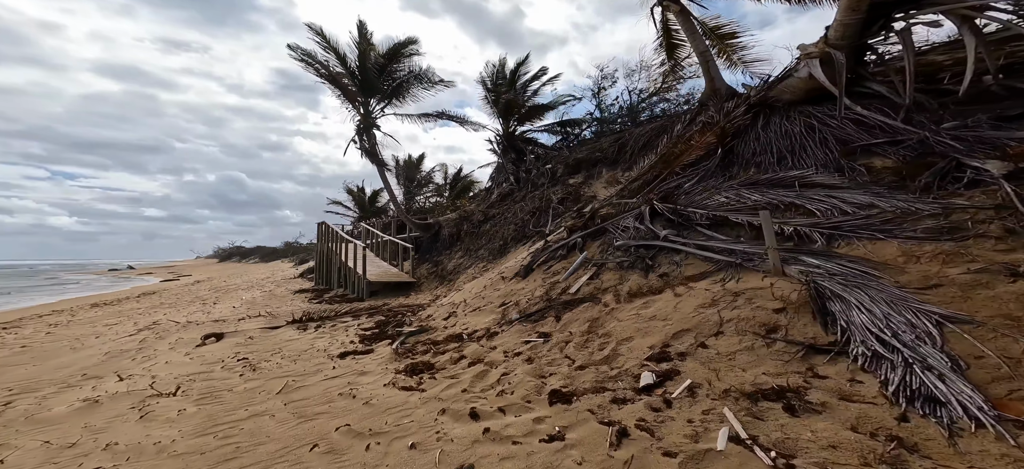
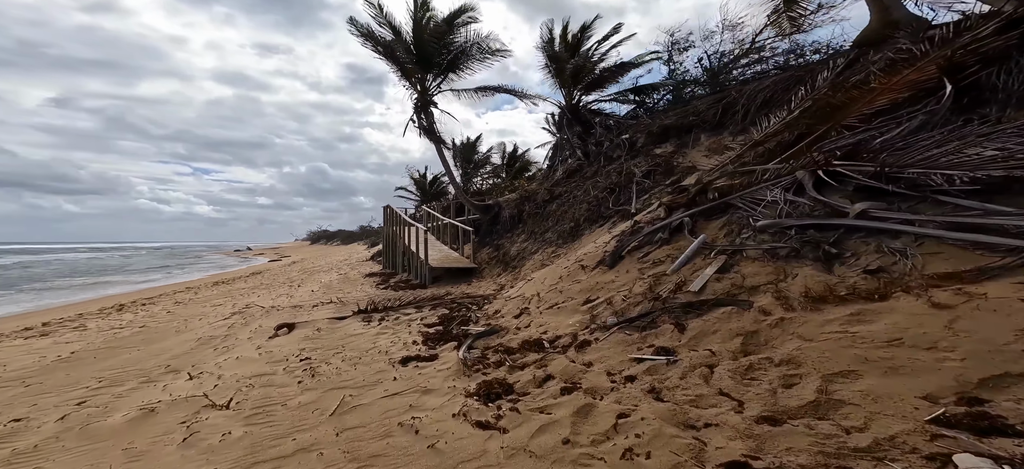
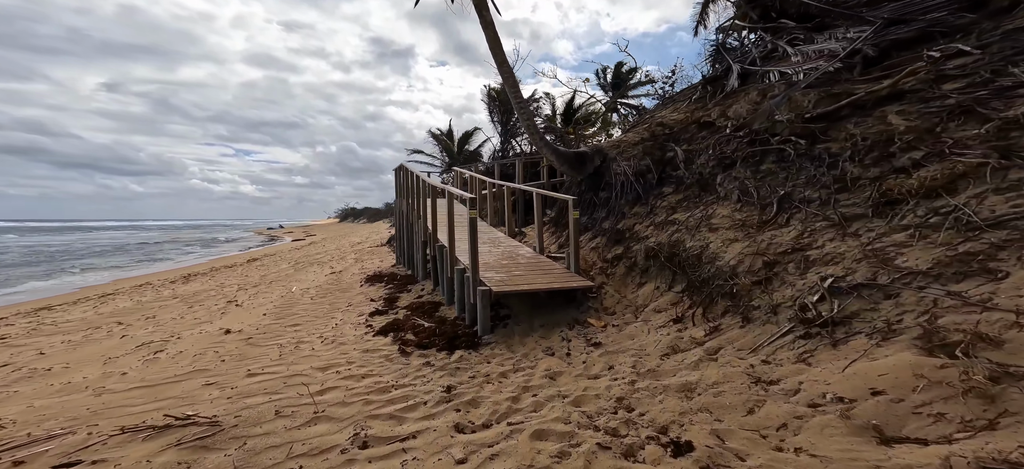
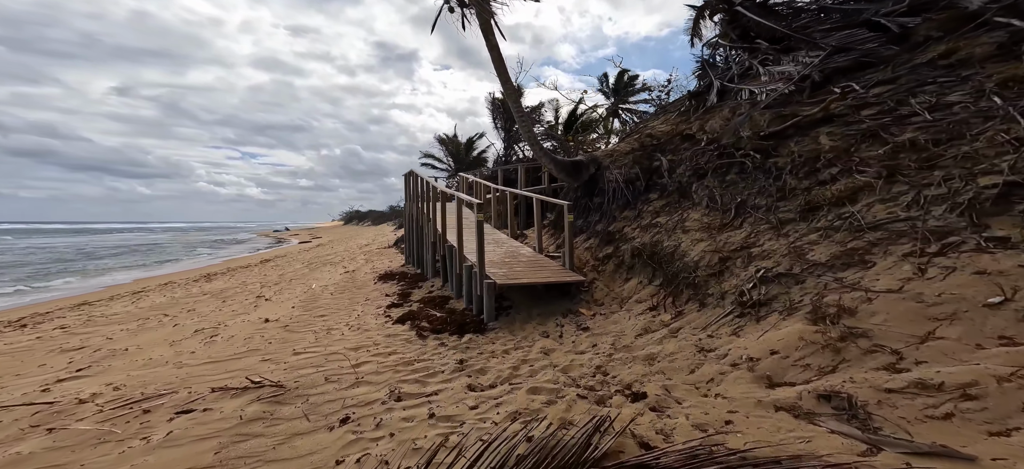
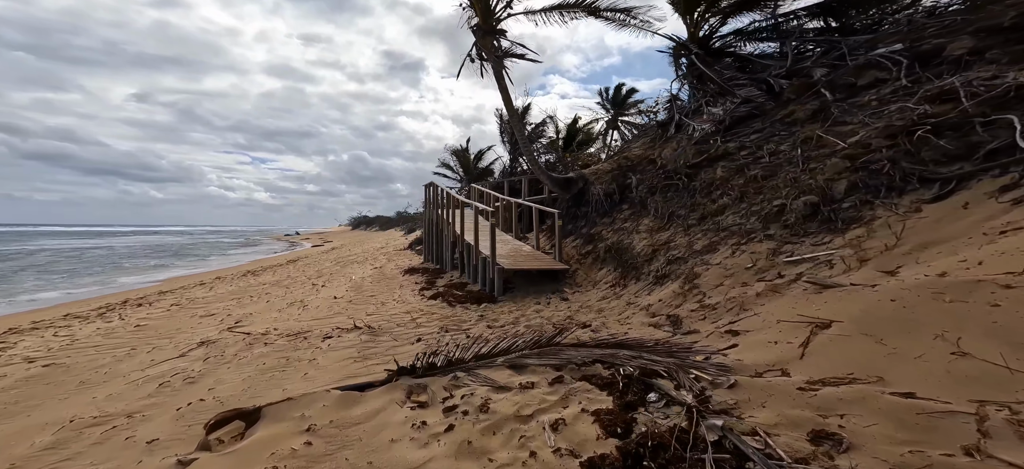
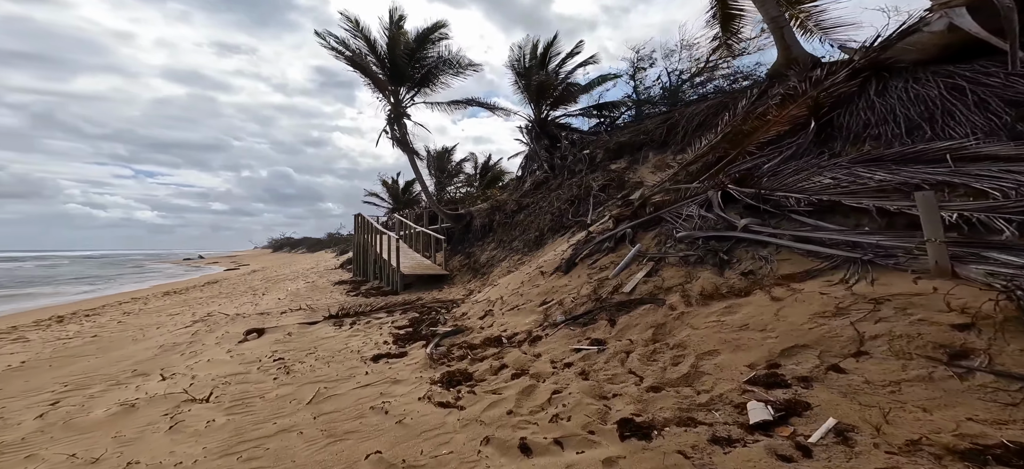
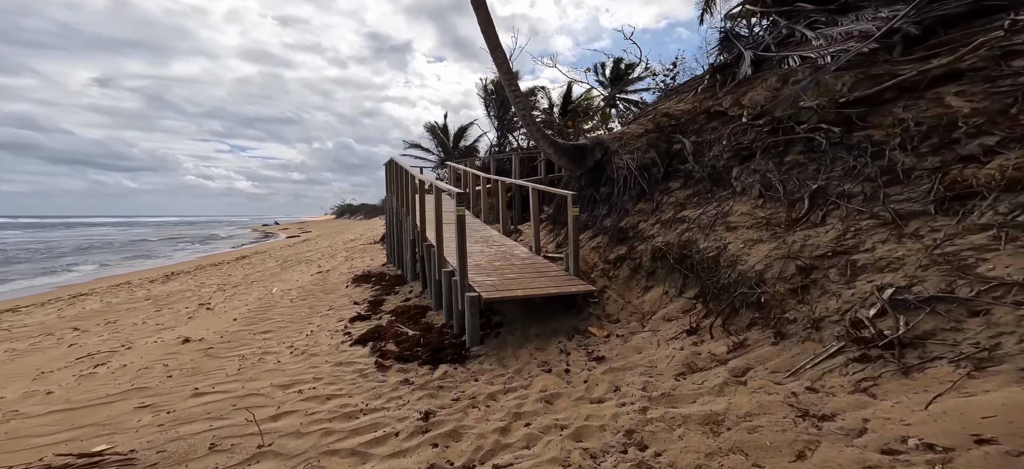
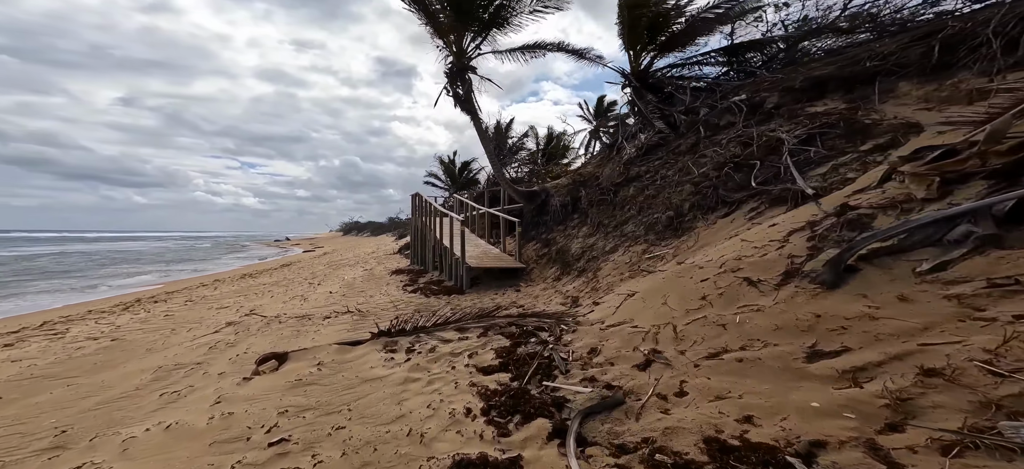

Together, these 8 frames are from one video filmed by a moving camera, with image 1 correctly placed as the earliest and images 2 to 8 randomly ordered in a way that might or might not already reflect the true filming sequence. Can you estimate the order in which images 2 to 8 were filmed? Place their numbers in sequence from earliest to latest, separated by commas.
6, 2, 8, 5, 4, 3, 7
